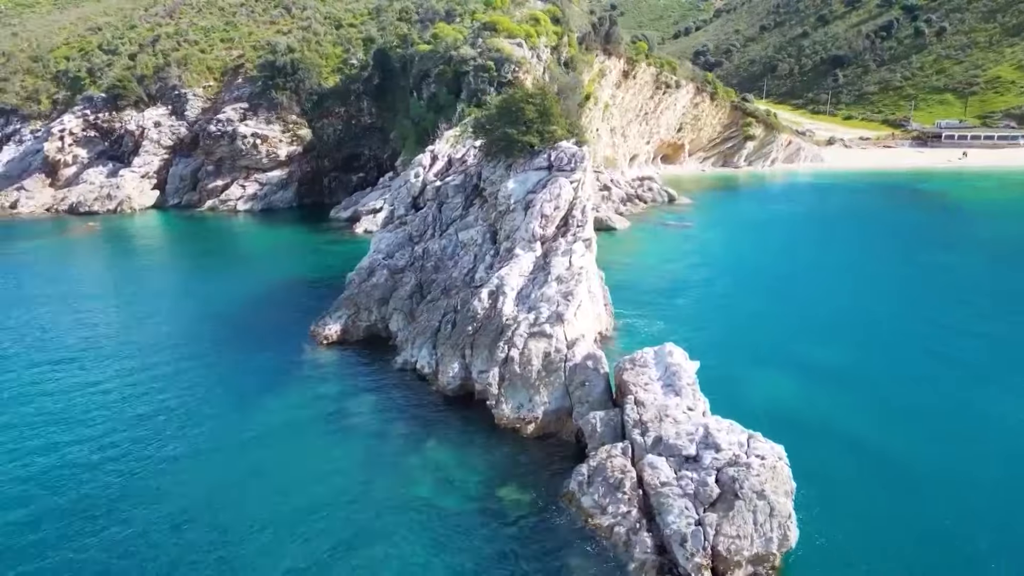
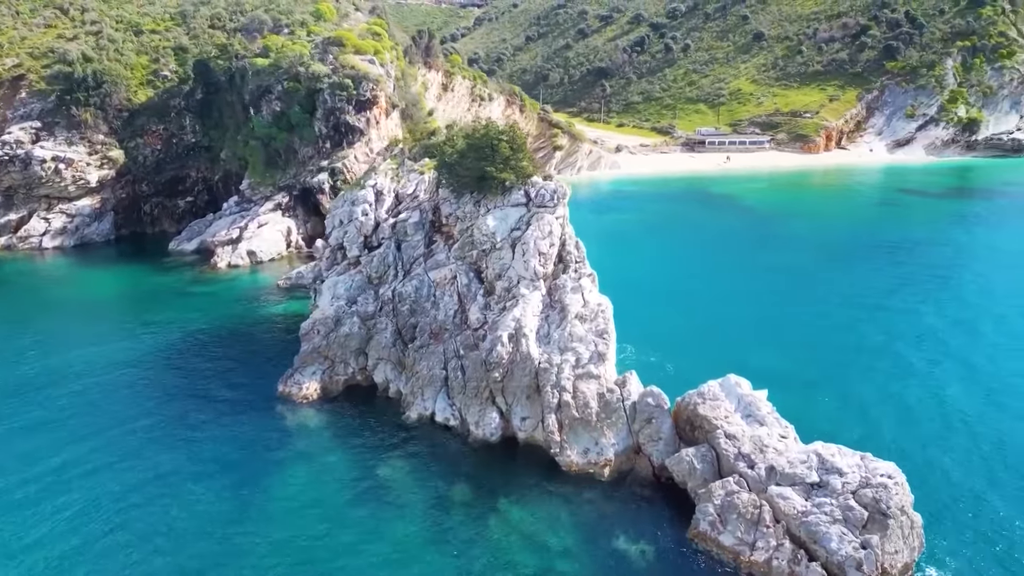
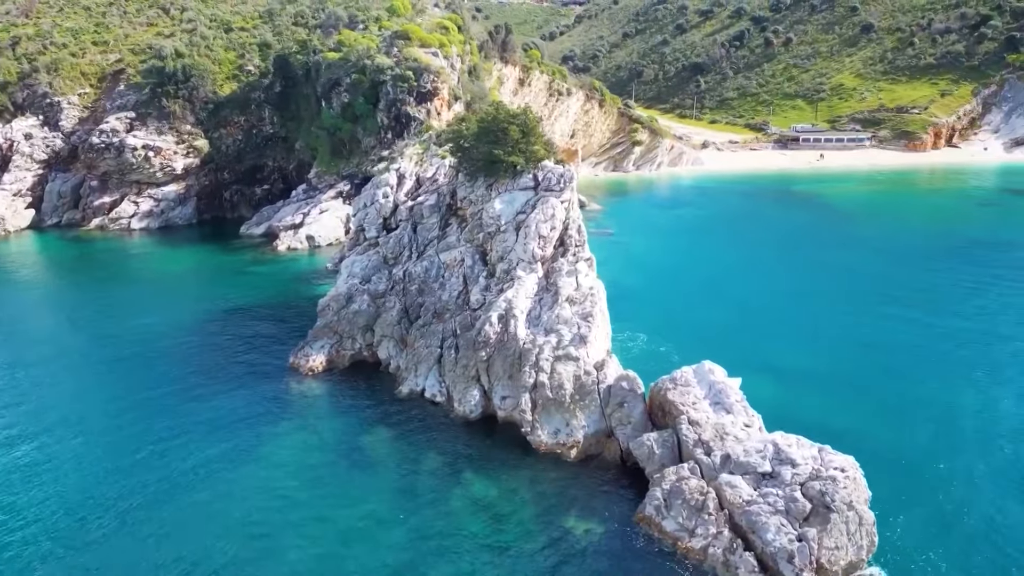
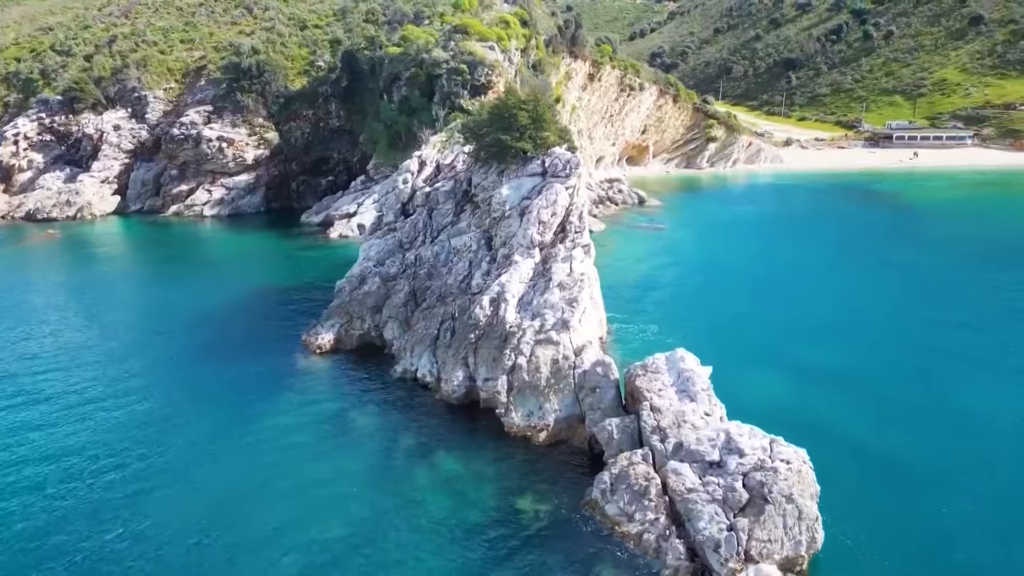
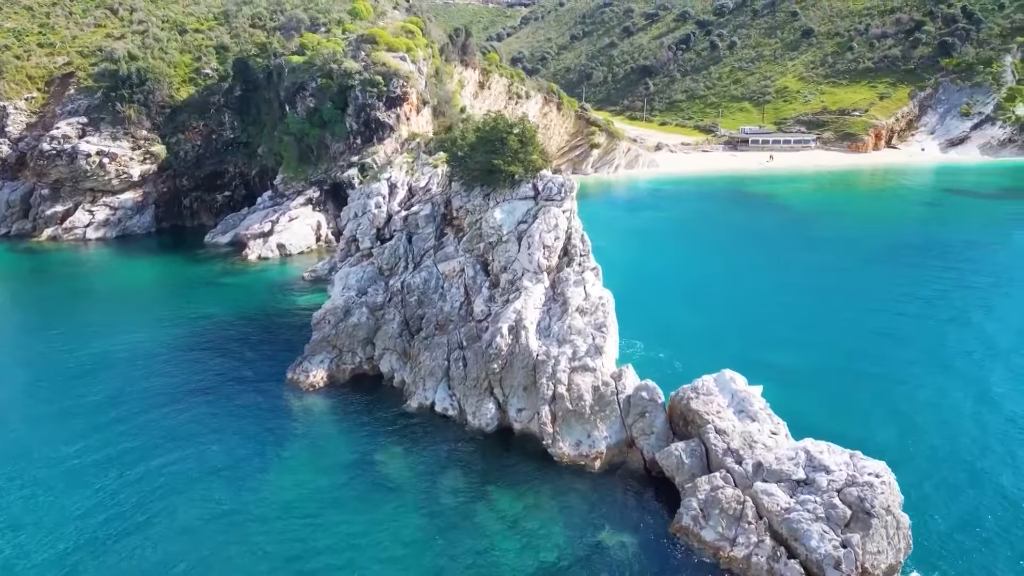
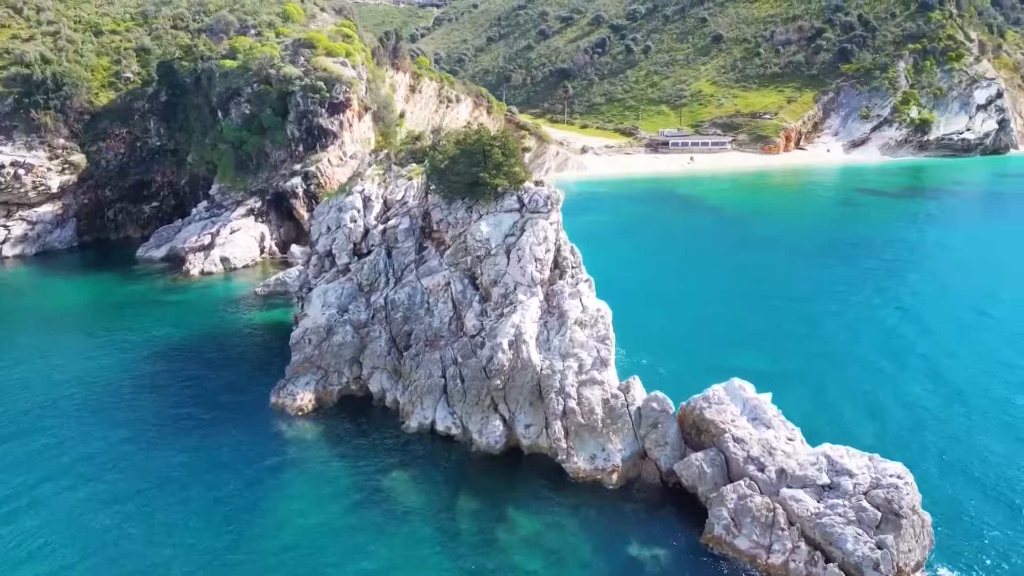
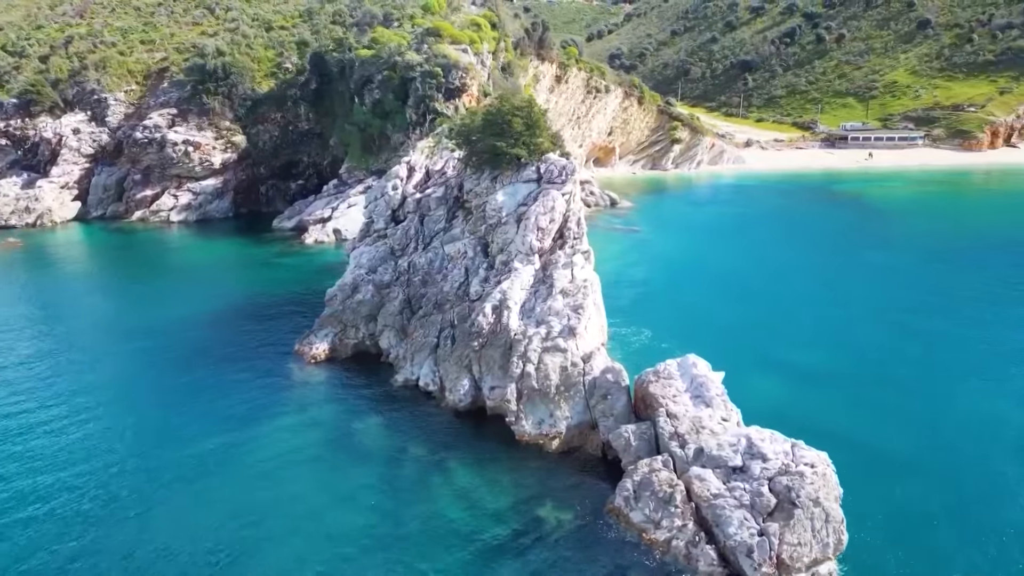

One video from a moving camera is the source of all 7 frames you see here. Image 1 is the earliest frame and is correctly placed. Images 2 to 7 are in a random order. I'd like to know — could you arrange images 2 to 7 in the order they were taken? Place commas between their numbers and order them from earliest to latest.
4, 7, 3, 5, 2, 6
